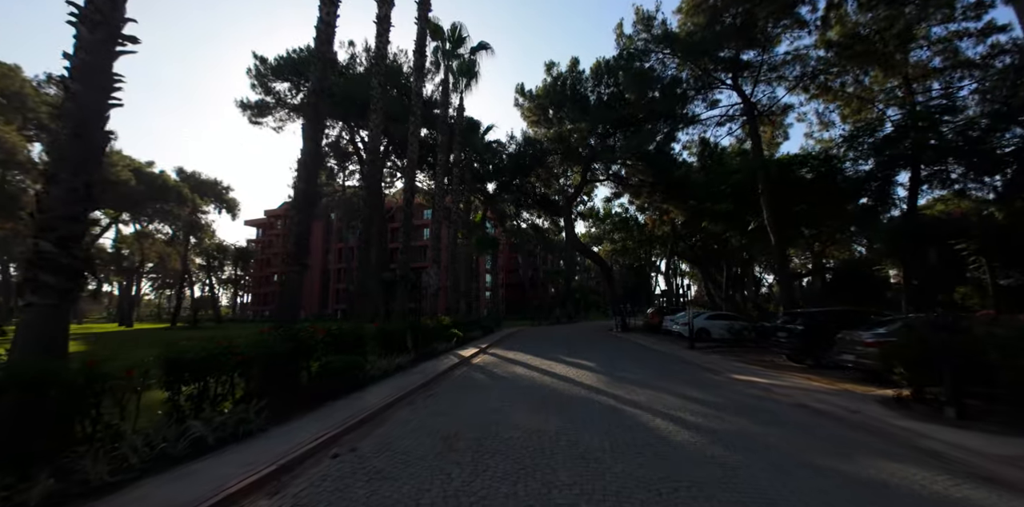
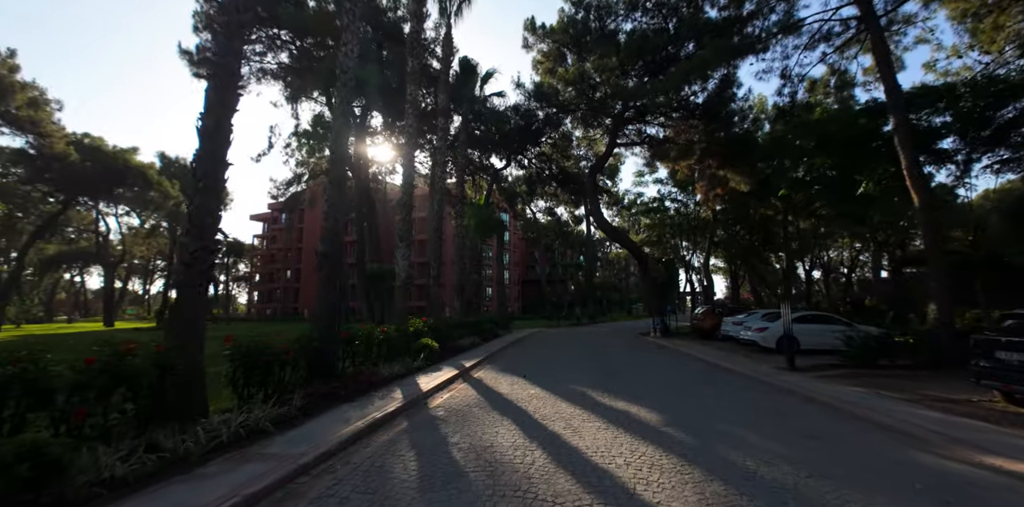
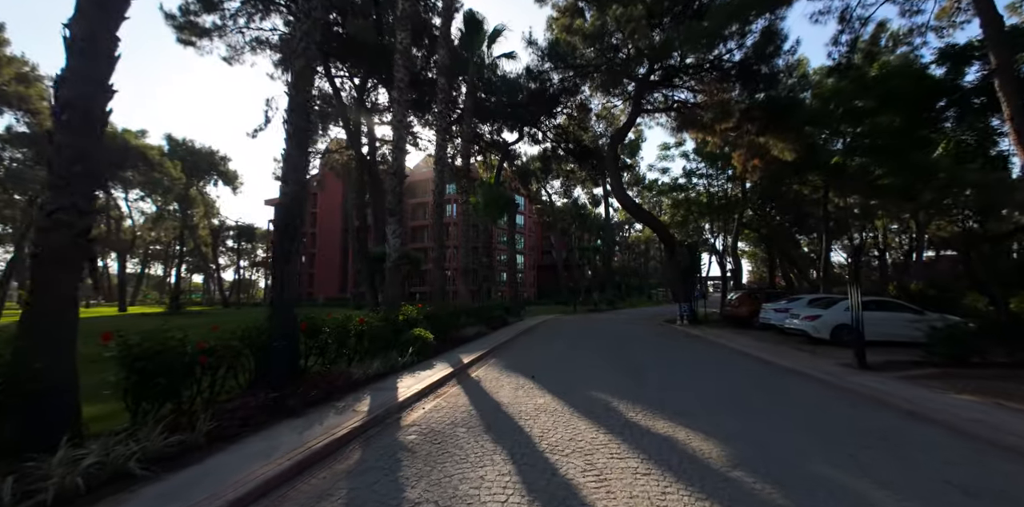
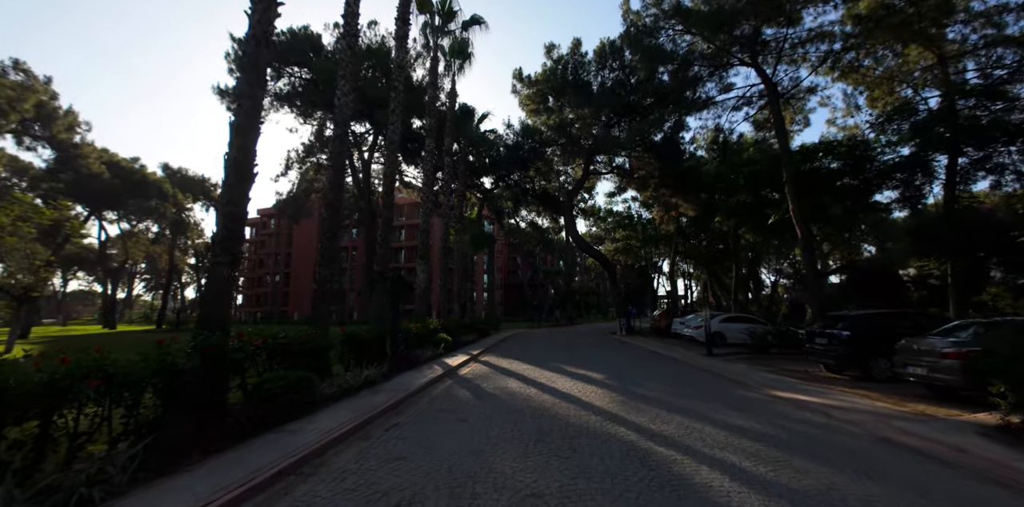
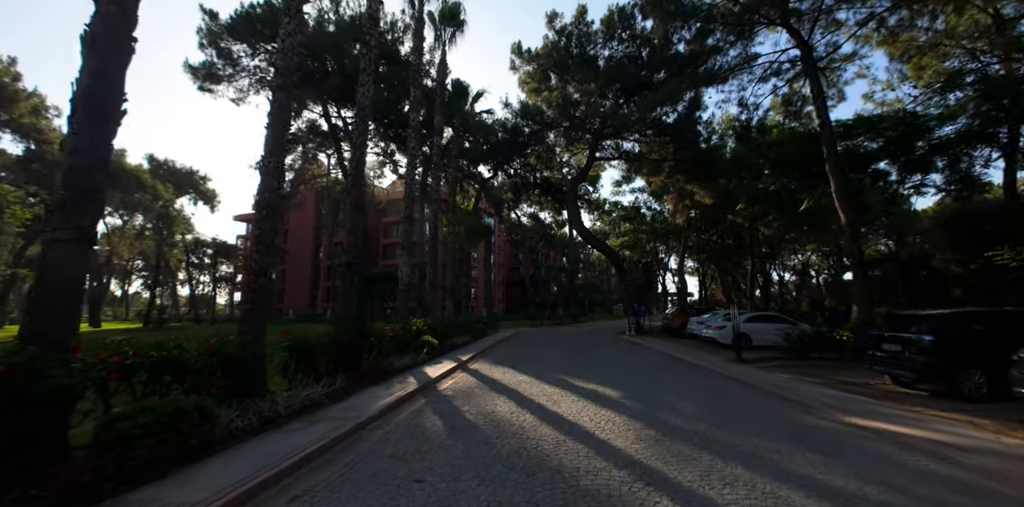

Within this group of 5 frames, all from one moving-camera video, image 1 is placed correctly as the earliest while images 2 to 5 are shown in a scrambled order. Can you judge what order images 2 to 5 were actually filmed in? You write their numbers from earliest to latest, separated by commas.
4, 5, 2, 3
